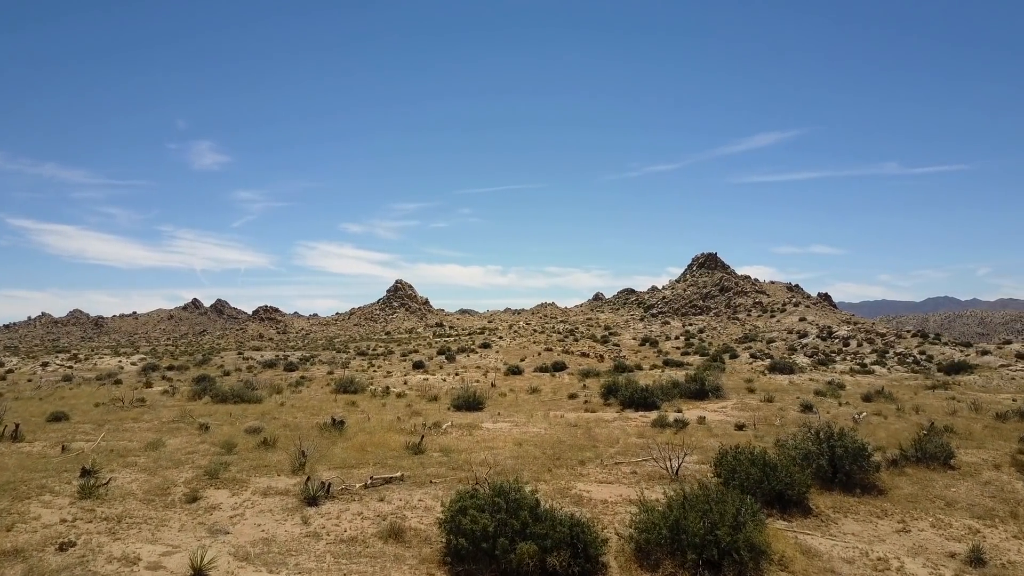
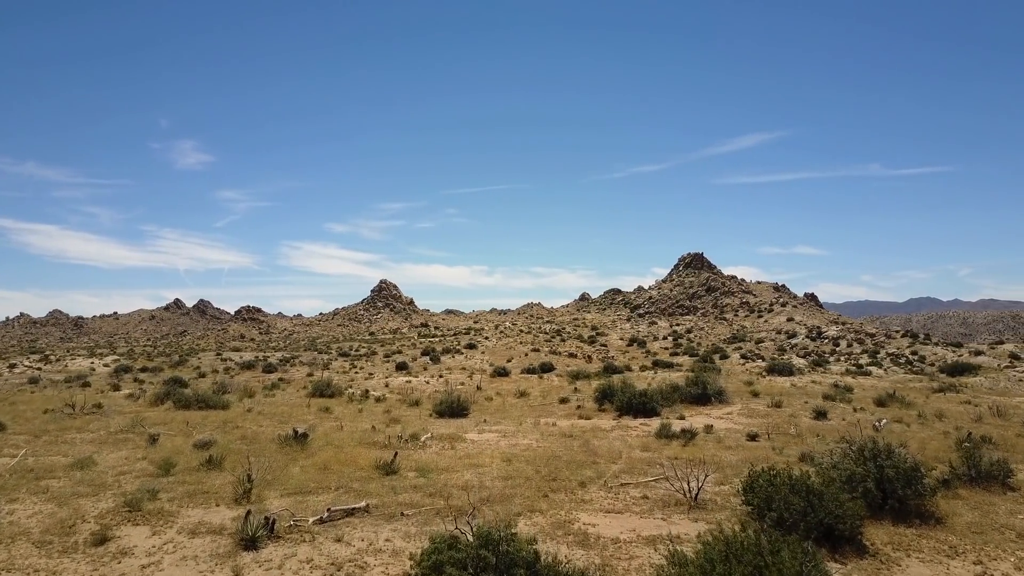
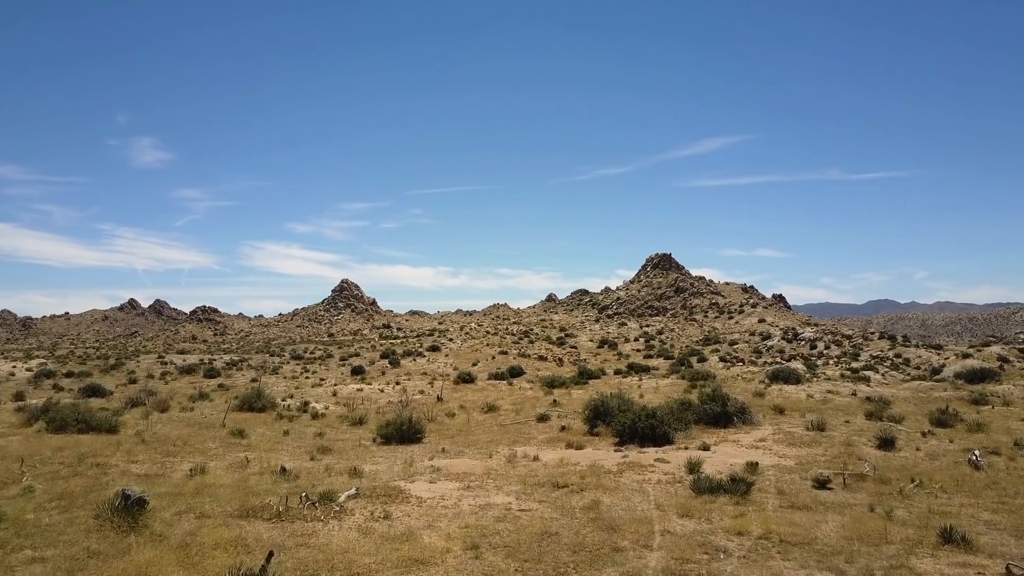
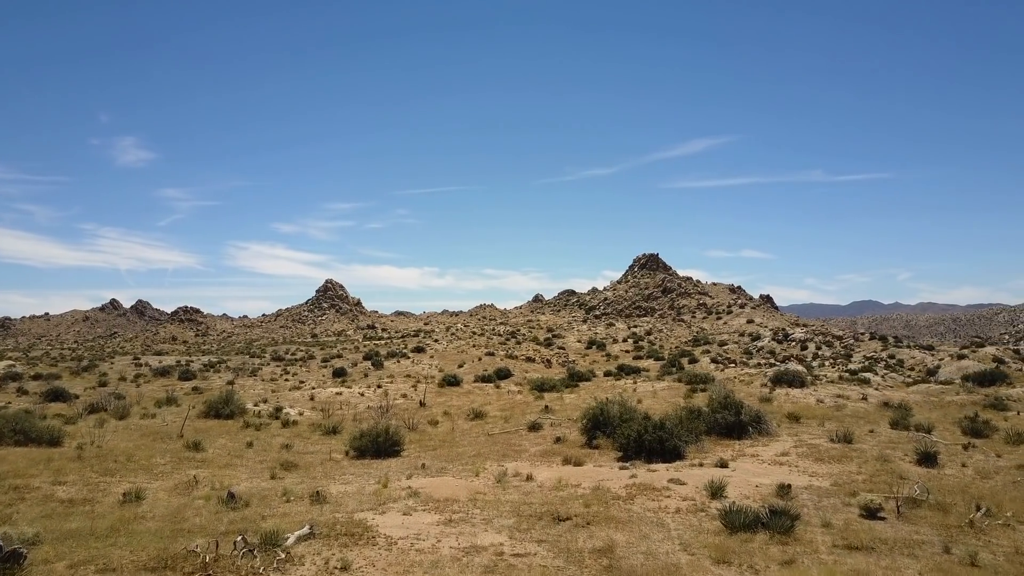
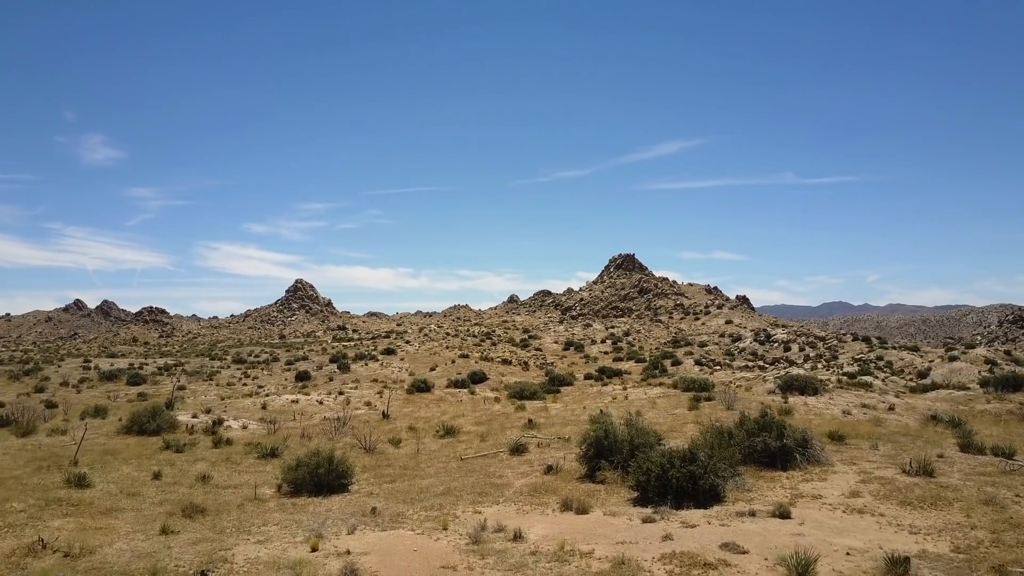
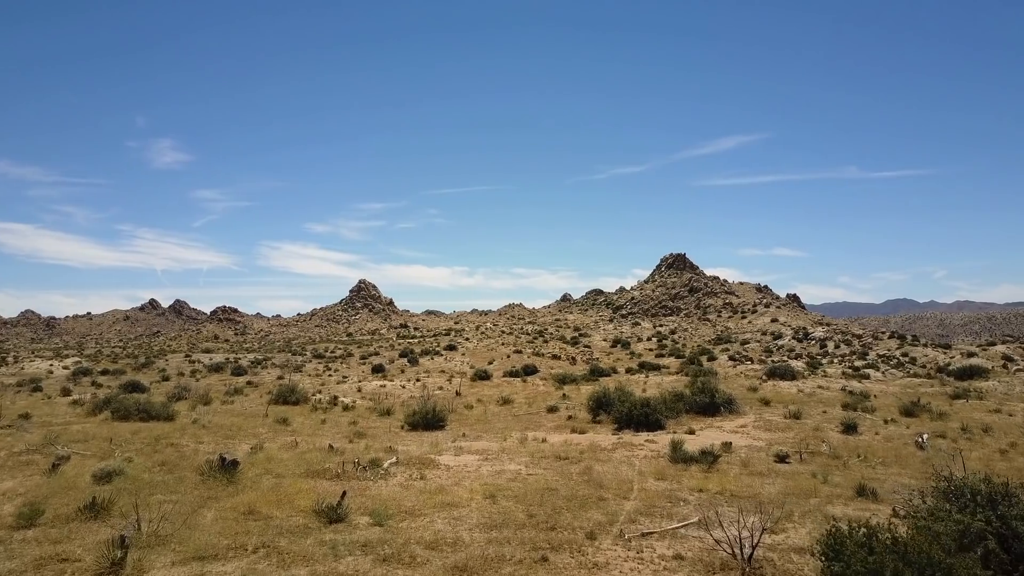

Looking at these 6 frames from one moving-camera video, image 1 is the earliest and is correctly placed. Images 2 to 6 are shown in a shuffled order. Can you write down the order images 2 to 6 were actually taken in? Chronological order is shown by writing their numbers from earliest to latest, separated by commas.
2, 6, 3, 4, 5
